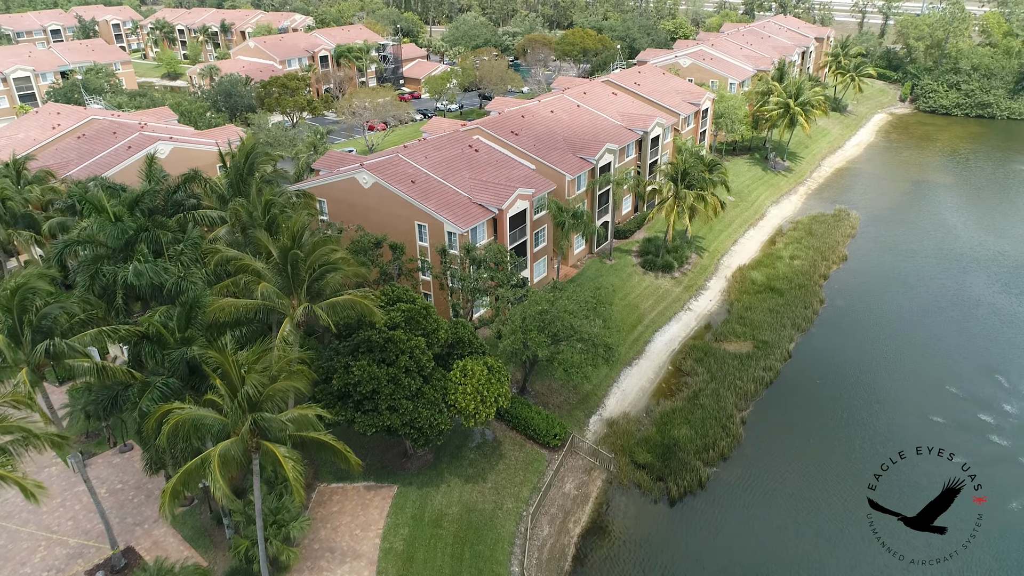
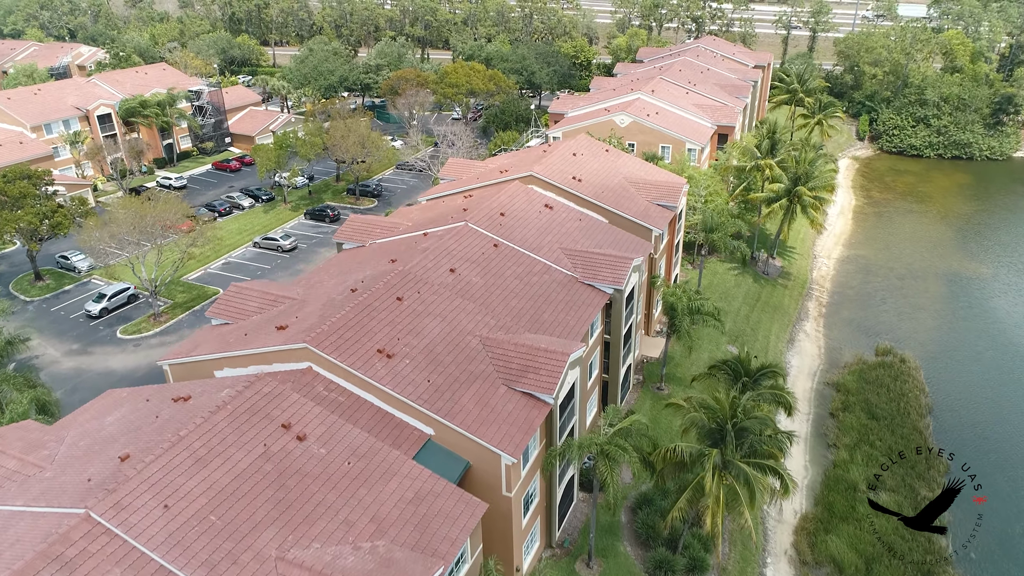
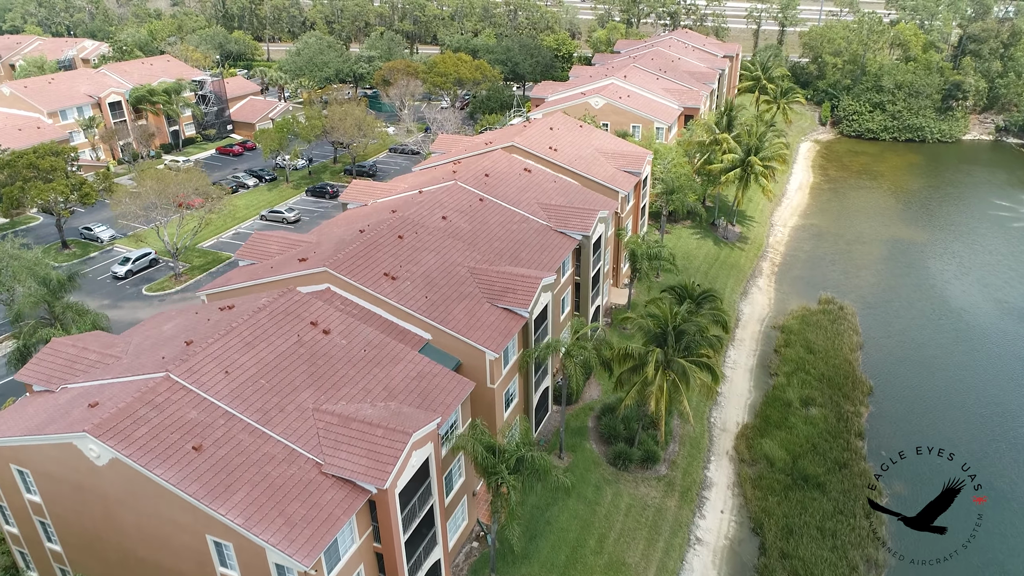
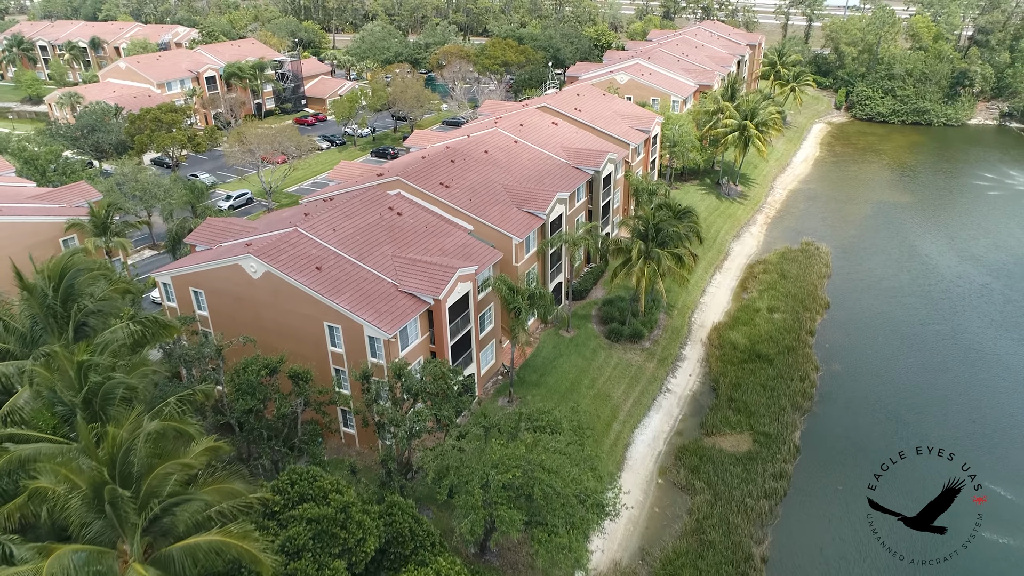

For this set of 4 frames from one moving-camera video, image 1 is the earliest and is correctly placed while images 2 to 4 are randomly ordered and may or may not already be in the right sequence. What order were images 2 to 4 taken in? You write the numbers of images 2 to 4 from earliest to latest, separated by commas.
4, 3, 2
